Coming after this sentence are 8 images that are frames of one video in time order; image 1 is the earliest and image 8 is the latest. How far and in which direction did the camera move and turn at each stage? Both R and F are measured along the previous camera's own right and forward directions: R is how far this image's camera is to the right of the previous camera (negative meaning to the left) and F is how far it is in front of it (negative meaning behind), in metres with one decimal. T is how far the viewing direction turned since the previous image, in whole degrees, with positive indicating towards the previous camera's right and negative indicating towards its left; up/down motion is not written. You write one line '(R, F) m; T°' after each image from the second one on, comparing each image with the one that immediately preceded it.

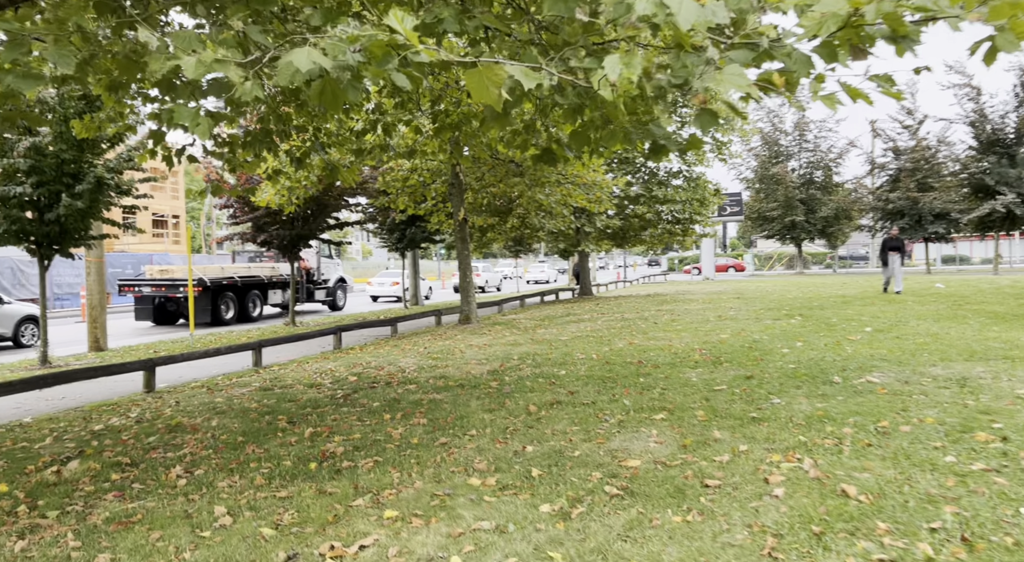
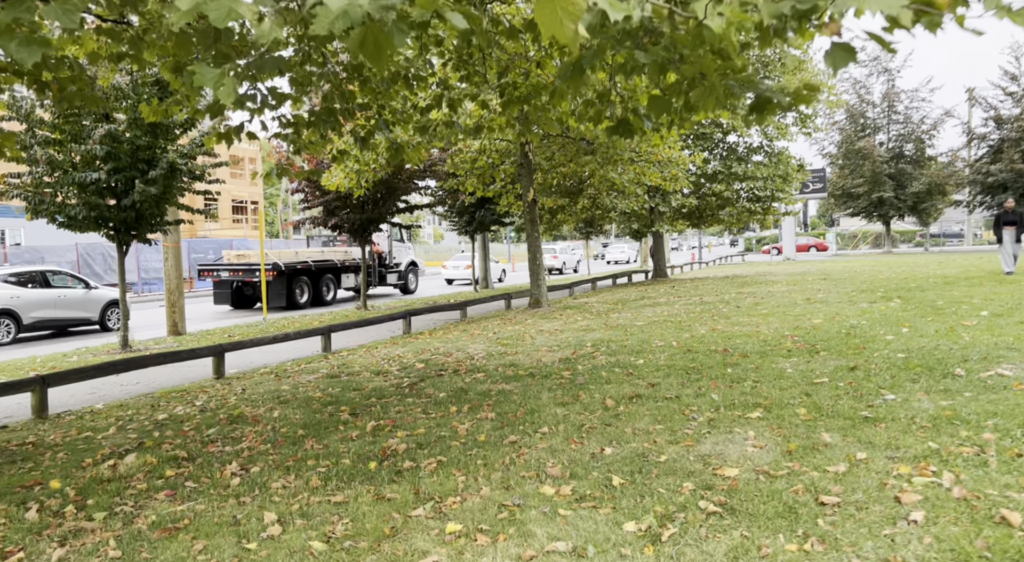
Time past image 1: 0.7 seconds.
(0.0, +0.5) m; -5°
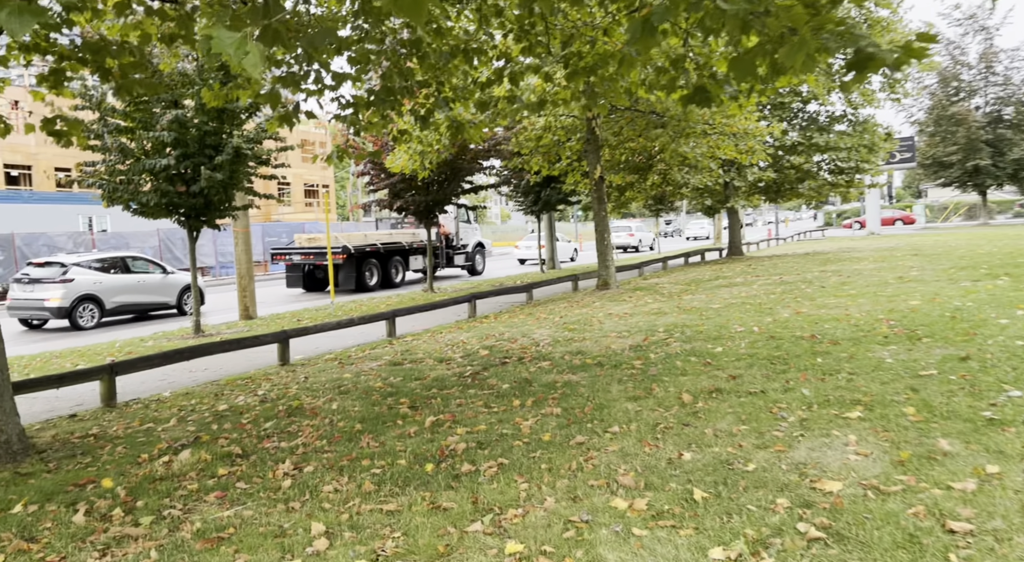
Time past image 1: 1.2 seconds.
(0.0, +0.4) m; -5°
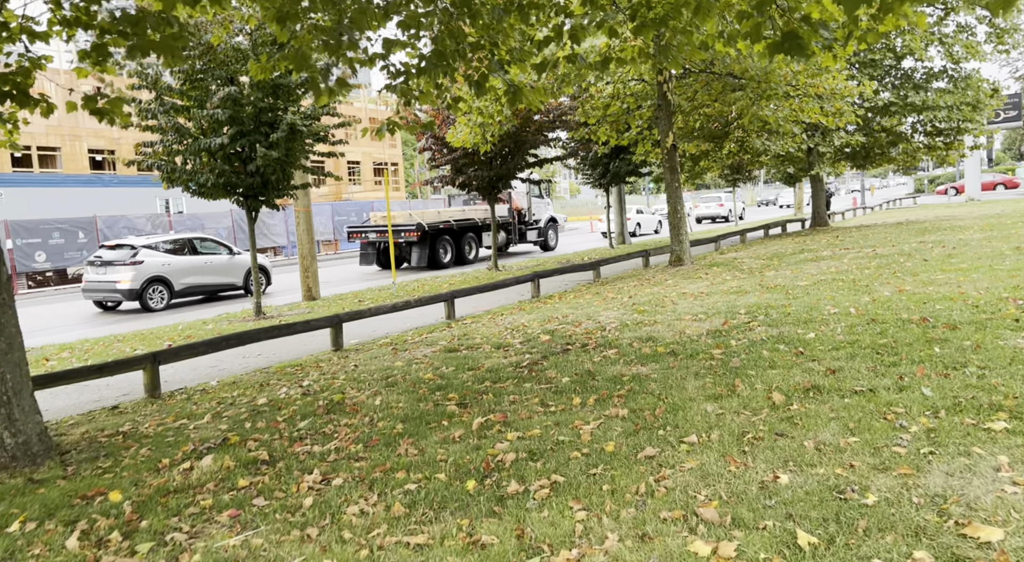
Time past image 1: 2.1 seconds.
(+0.1, +0.7) m; -5°
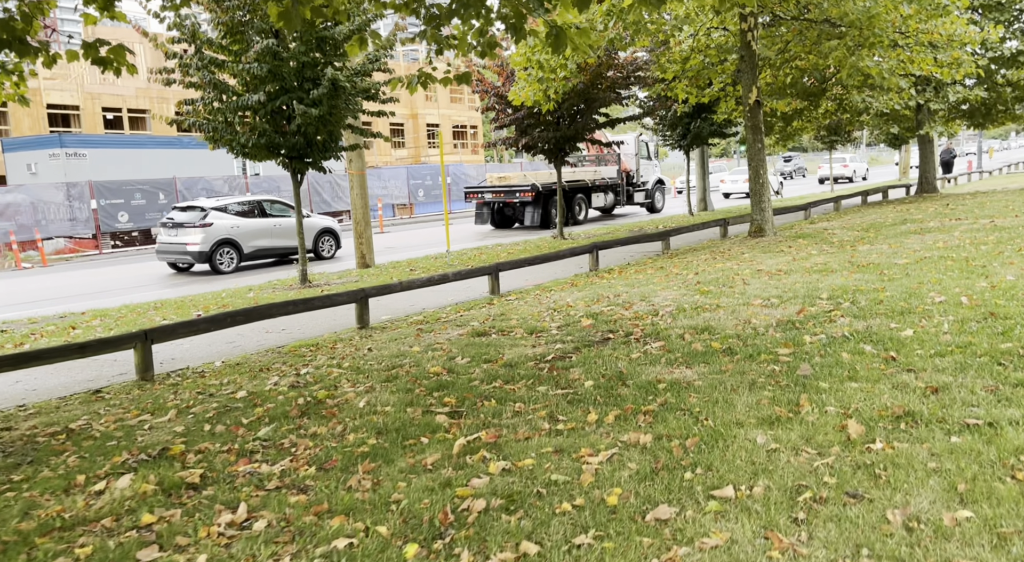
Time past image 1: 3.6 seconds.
(+0.4, +1.1) m; -6°
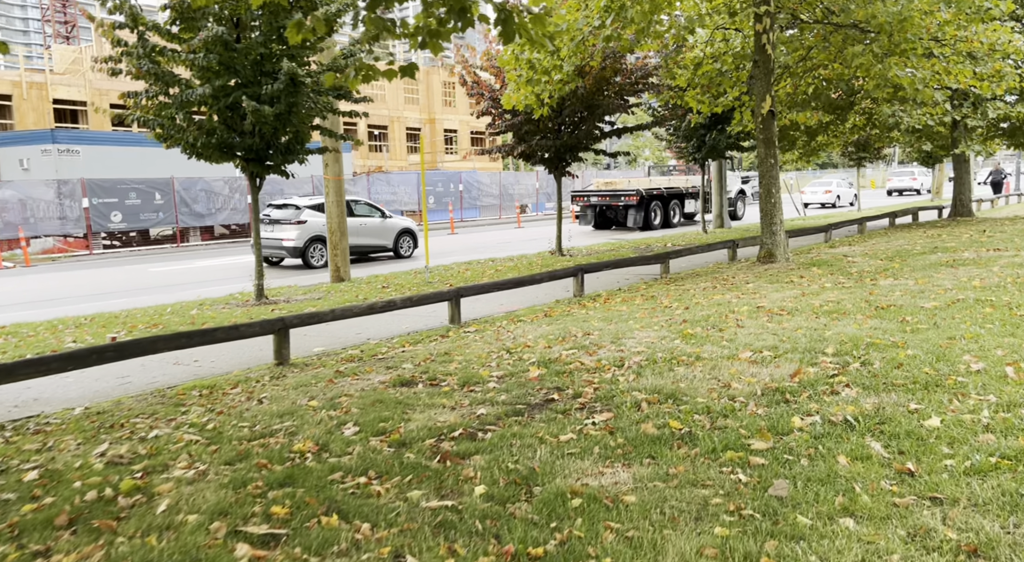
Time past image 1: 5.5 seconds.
(+0.7, +1.4) m; -2°
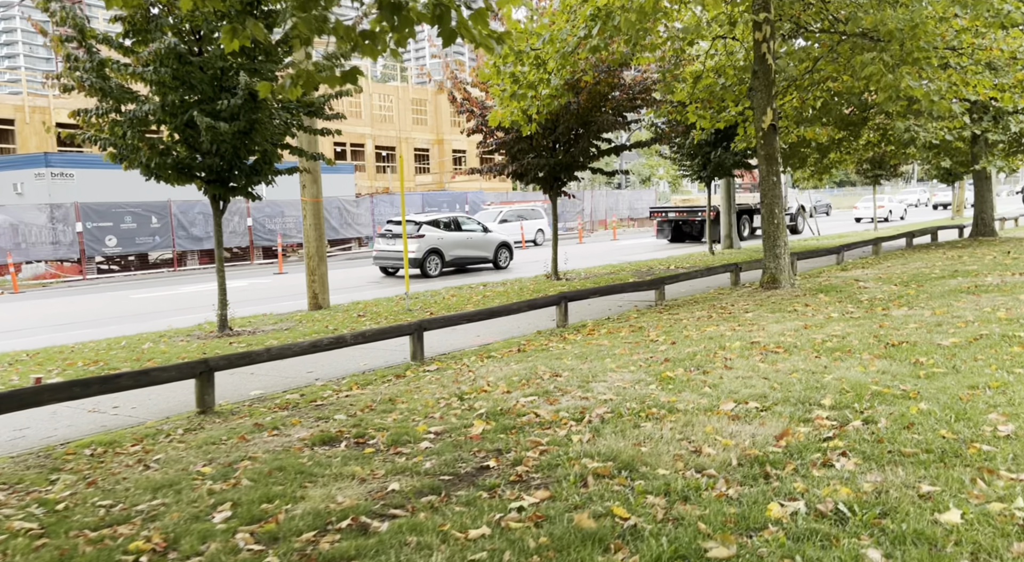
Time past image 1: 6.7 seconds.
(+0.5, +0.9) m; -1°
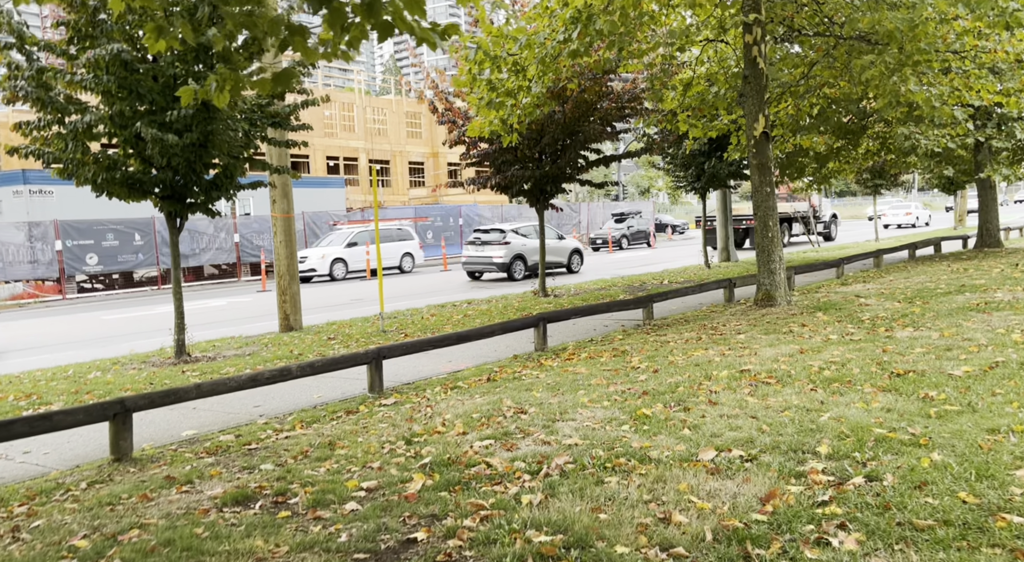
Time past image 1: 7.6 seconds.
(+0.3, +0.7) m; 0°
